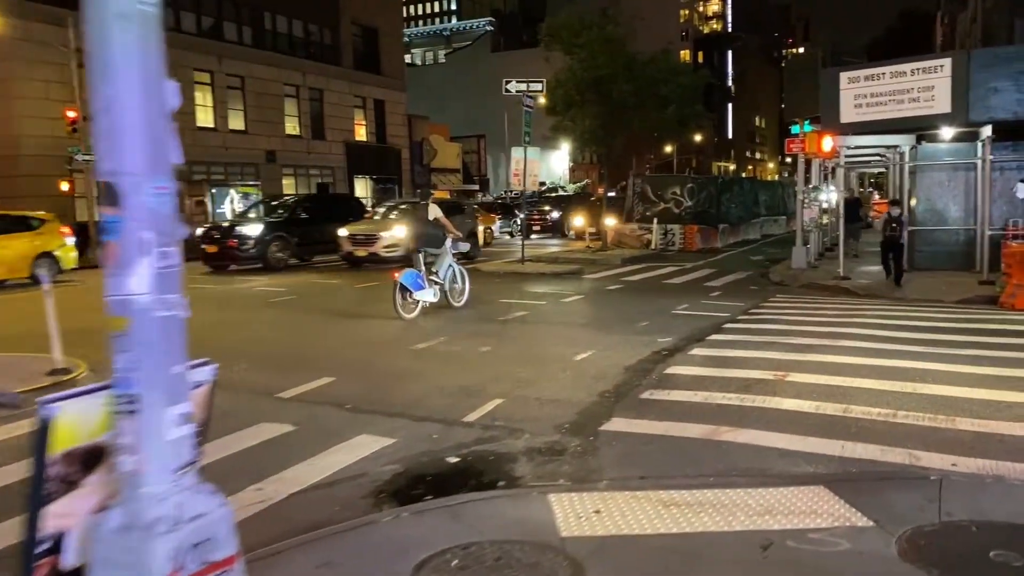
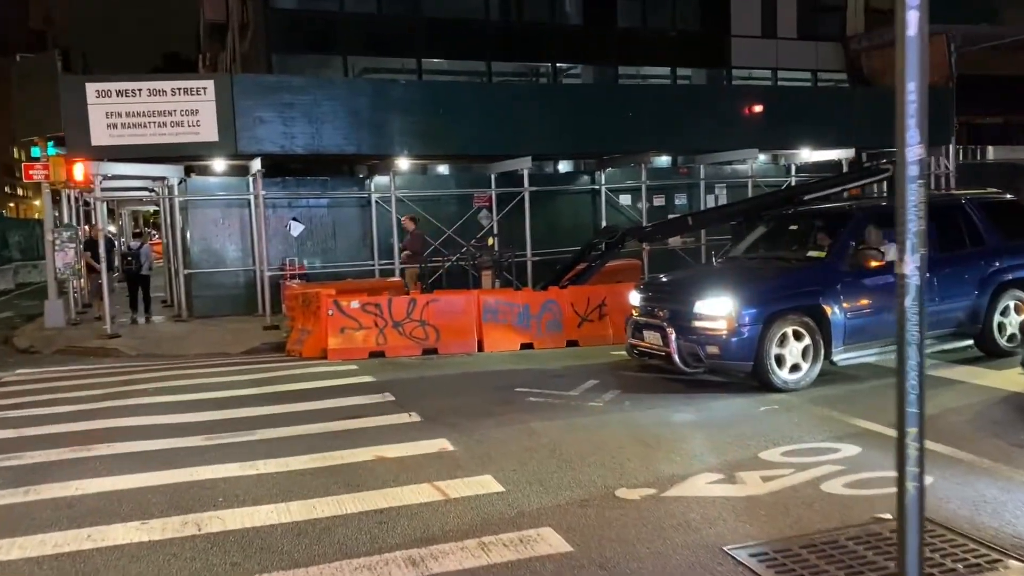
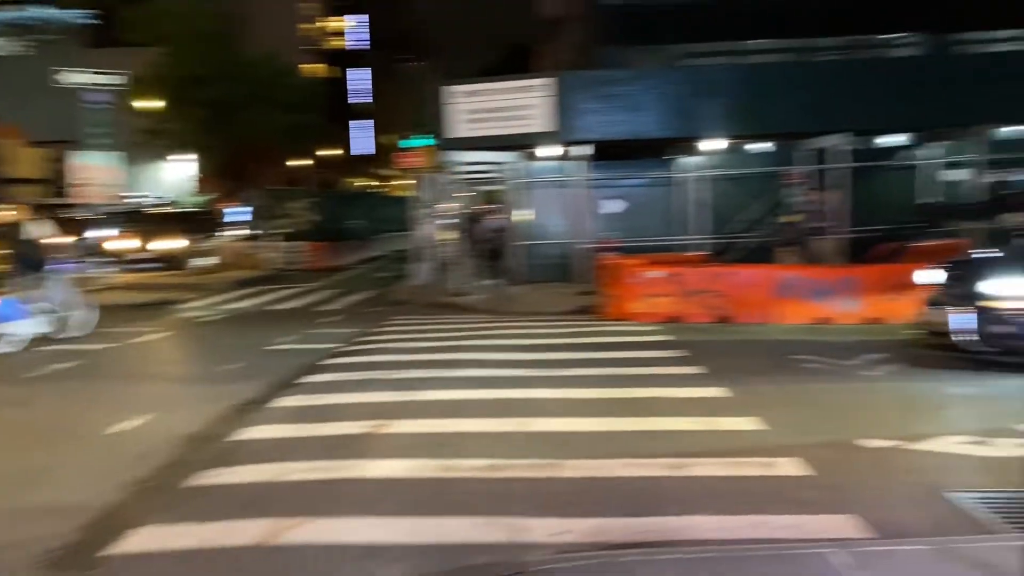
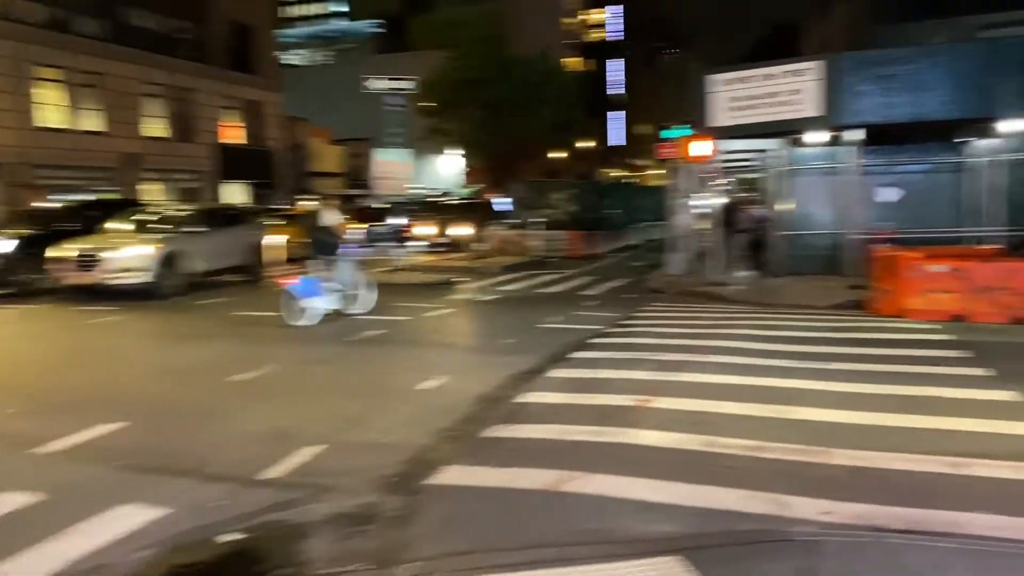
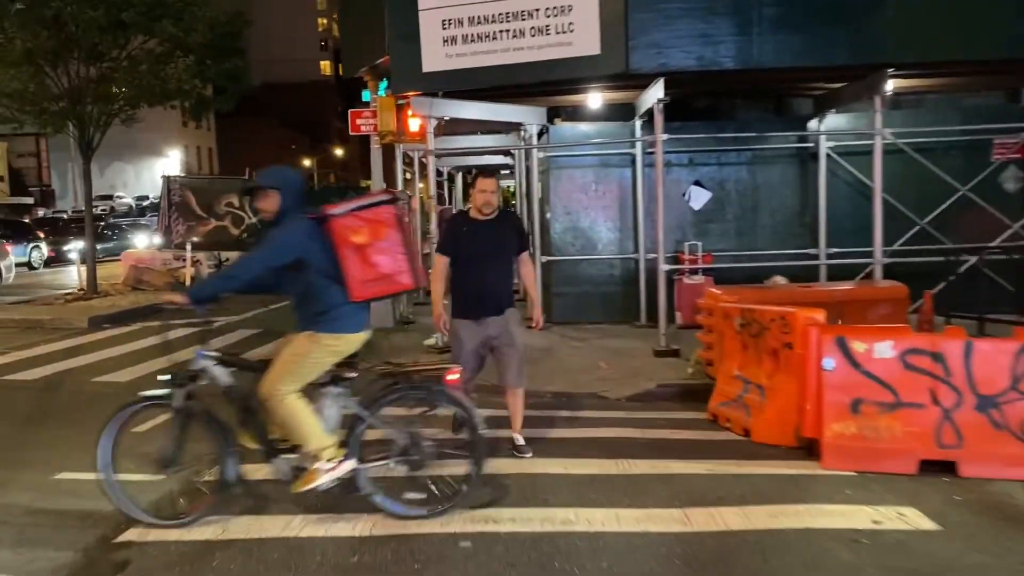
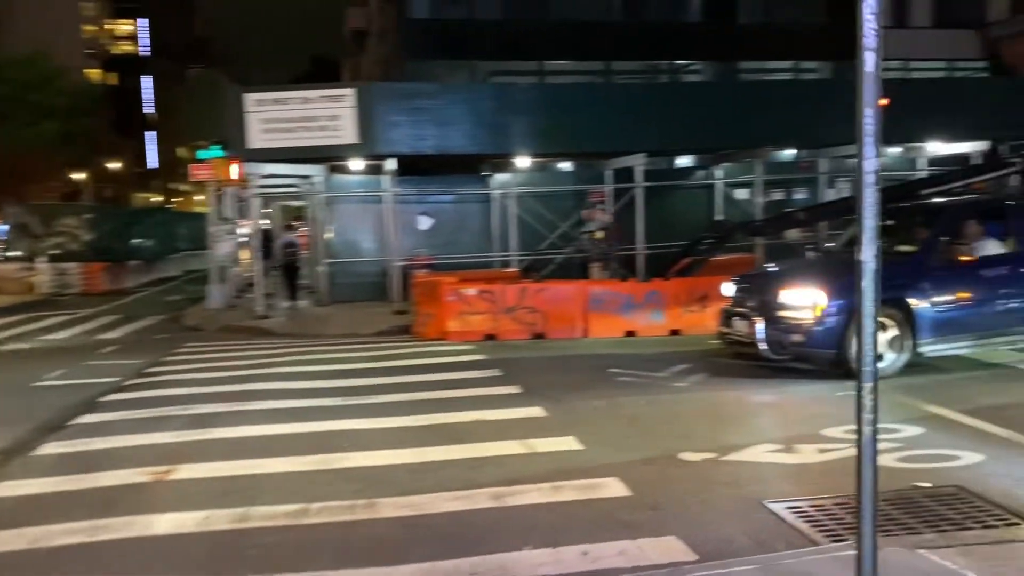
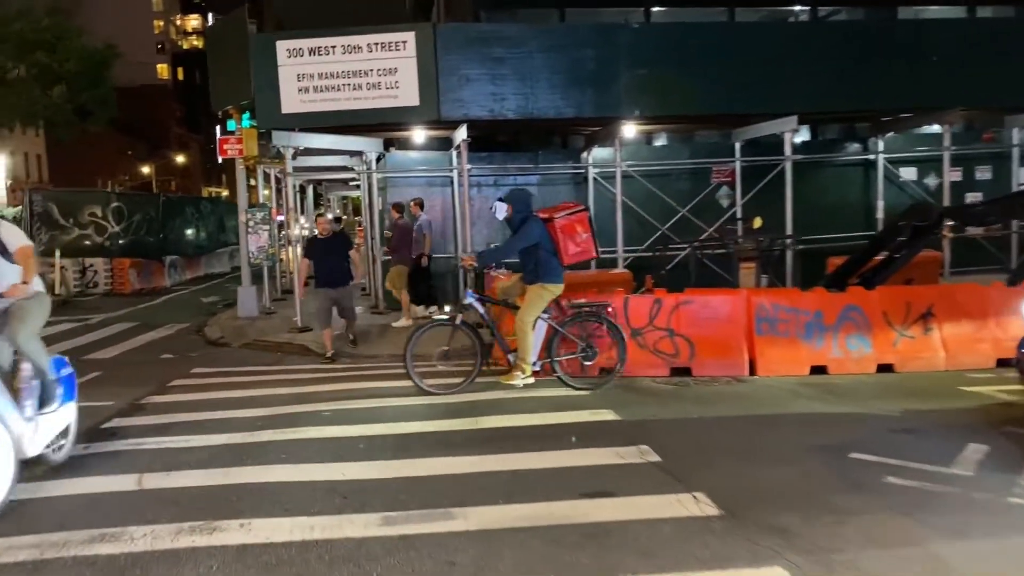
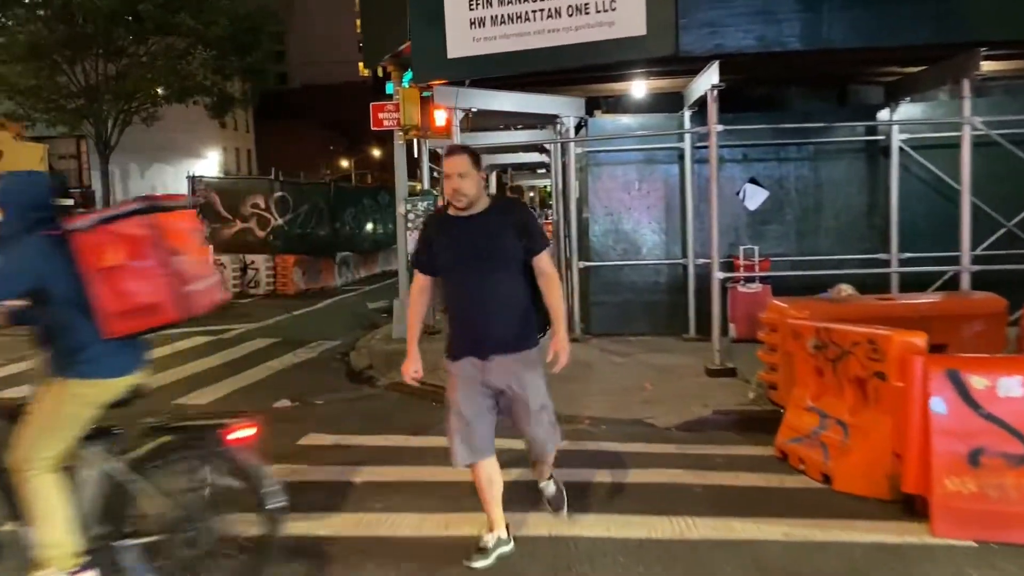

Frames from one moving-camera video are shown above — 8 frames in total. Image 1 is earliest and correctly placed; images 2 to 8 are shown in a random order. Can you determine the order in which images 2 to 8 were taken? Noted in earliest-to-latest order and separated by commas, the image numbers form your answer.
4, 3, 6, 2, 7, 5, 8
